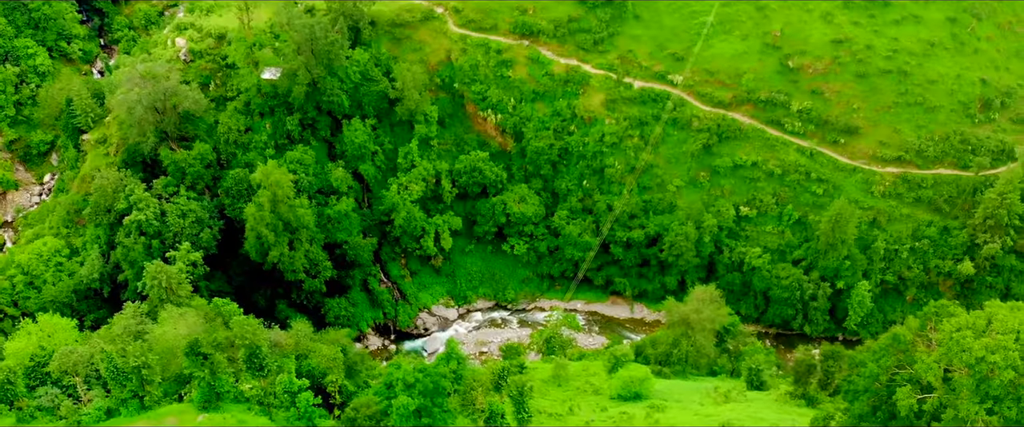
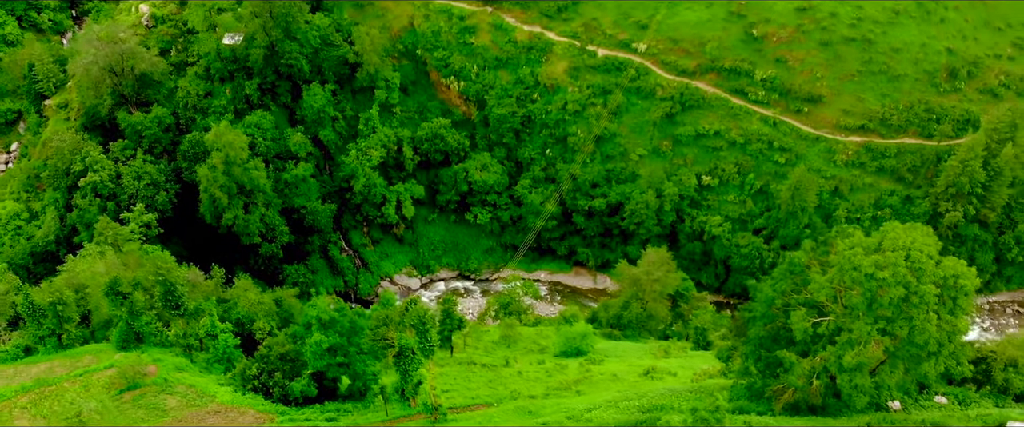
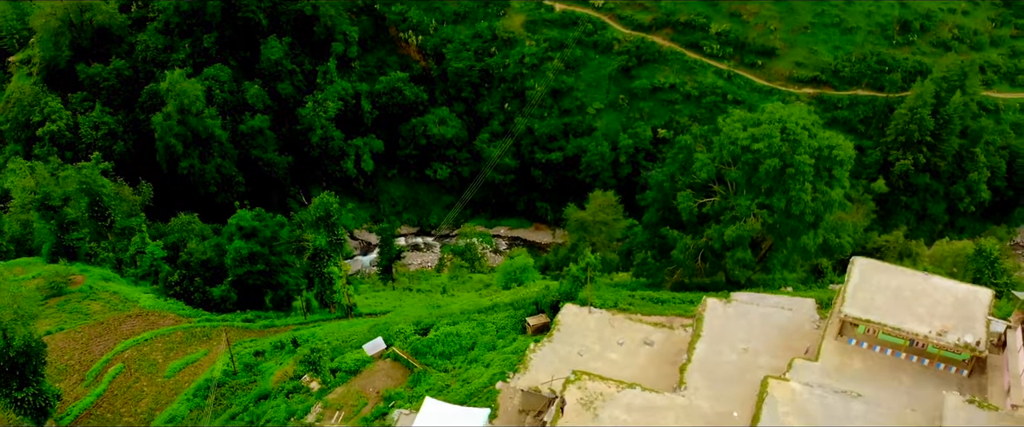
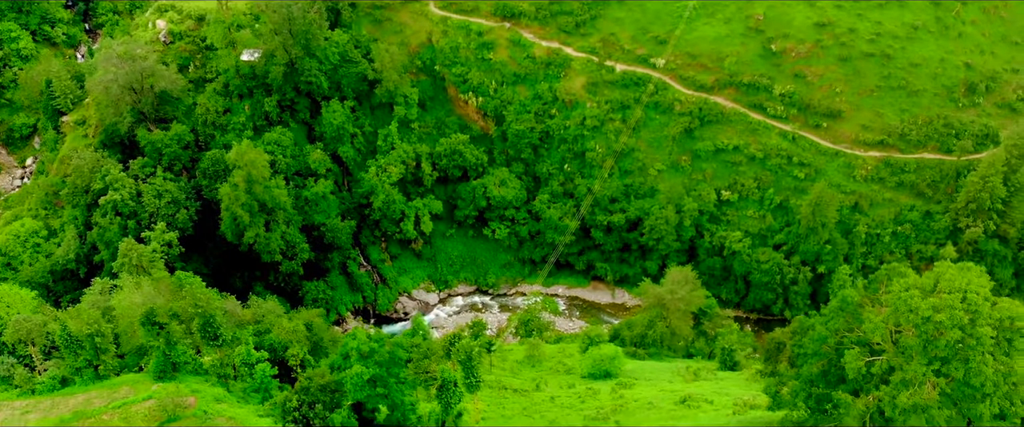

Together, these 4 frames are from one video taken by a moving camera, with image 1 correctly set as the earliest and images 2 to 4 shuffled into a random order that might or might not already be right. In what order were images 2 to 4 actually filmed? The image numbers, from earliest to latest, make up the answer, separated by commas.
4, 2, 3
